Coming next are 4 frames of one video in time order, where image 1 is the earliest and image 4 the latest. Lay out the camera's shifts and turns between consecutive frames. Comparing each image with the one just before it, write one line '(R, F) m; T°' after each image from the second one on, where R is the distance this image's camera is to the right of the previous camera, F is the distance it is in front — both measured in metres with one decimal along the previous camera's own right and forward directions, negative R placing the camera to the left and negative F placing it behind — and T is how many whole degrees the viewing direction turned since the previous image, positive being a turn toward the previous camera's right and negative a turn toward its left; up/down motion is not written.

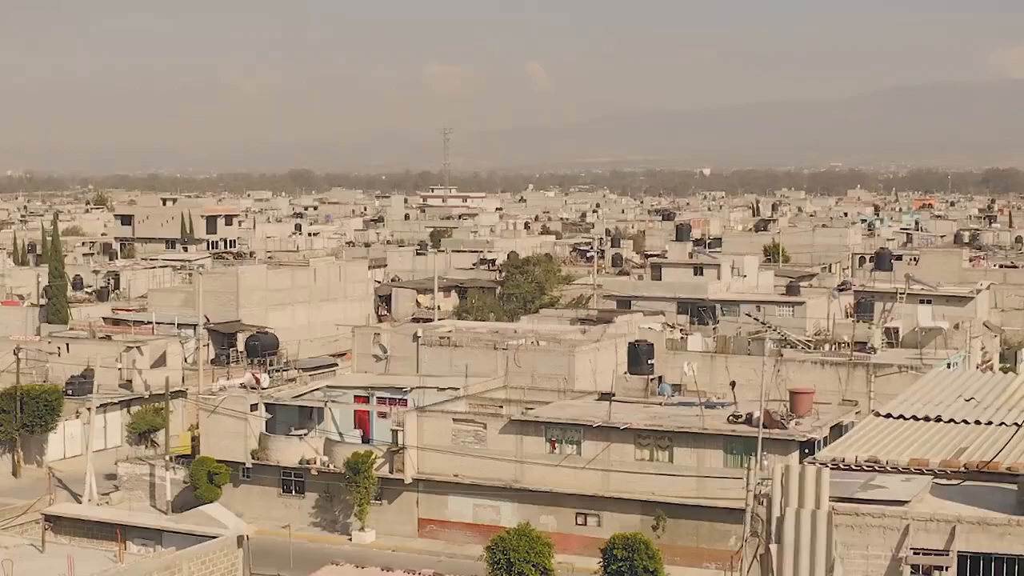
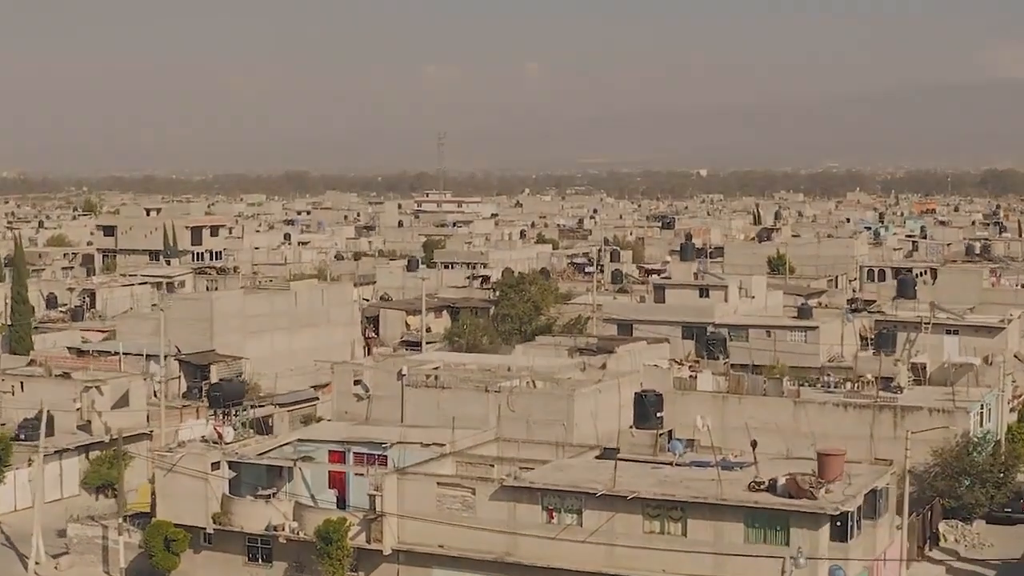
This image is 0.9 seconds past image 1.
(0.0, +1.3) m; 0°
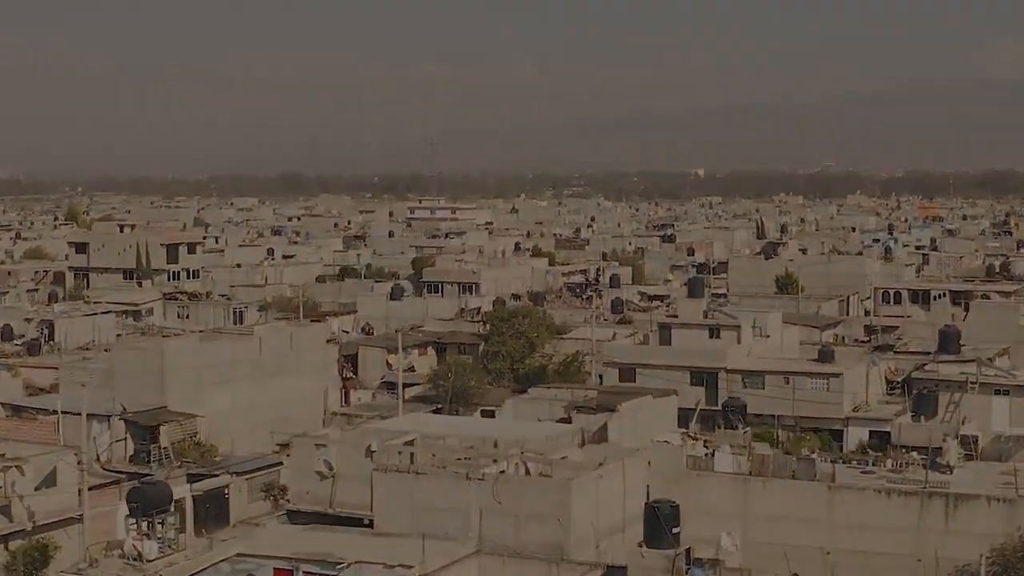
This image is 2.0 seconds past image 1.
(+0.1, +2.0) m; 0°
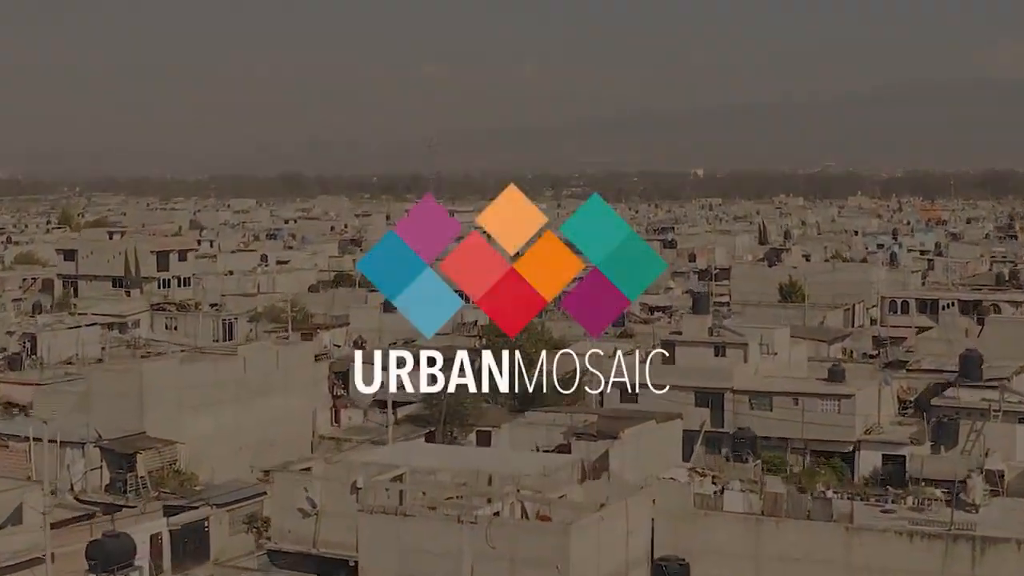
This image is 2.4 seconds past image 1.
(0.0, +0.8) m; 0°
